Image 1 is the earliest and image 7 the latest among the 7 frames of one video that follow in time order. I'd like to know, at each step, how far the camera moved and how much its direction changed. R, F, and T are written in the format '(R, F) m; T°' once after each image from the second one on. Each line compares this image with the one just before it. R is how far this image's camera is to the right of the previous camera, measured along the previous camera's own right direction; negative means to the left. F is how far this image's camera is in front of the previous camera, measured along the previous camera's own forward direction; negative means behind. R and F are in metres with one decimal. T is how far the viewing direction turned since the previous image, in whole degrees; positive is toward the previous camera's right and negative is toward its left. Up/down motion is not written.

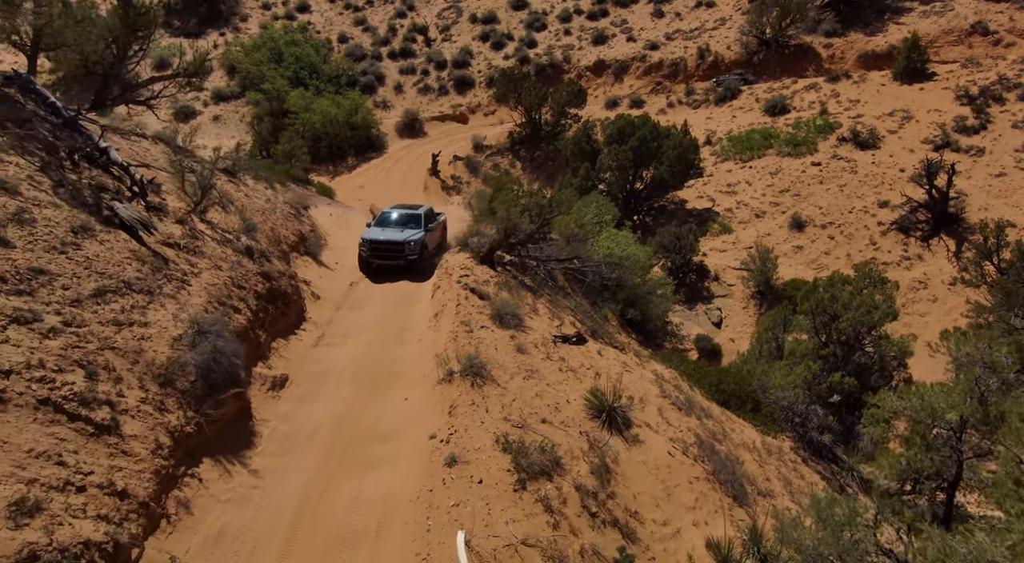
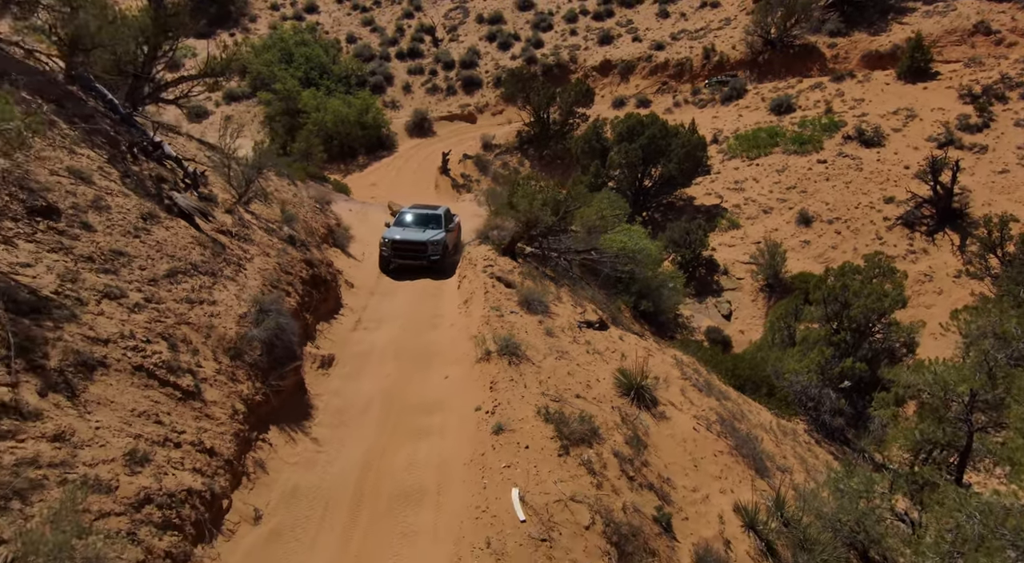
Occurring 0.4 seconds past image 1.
(-0.6, -0.7) m; 0°
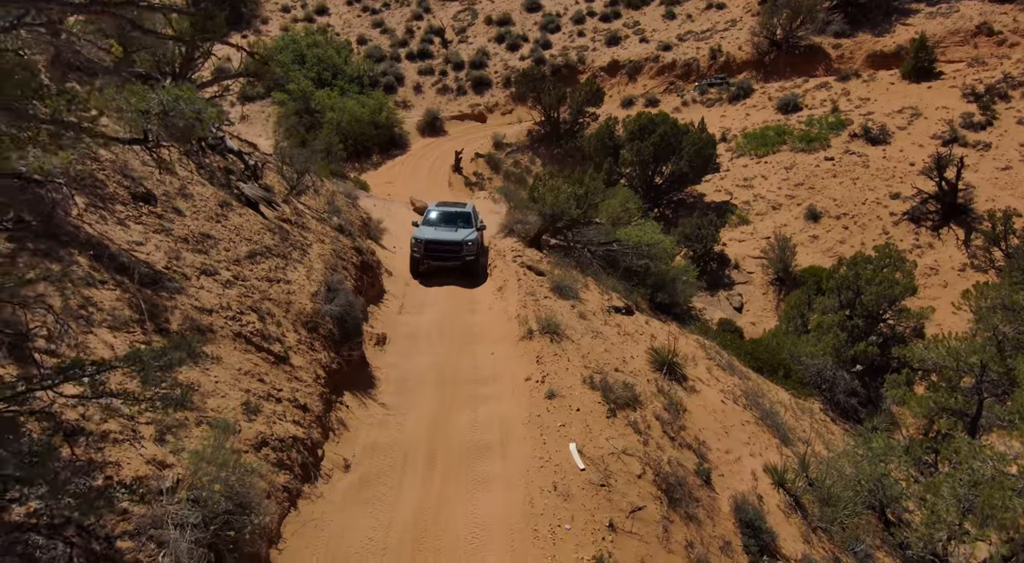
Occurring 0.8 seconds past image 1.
(-0.7, -0.9) m; 0°
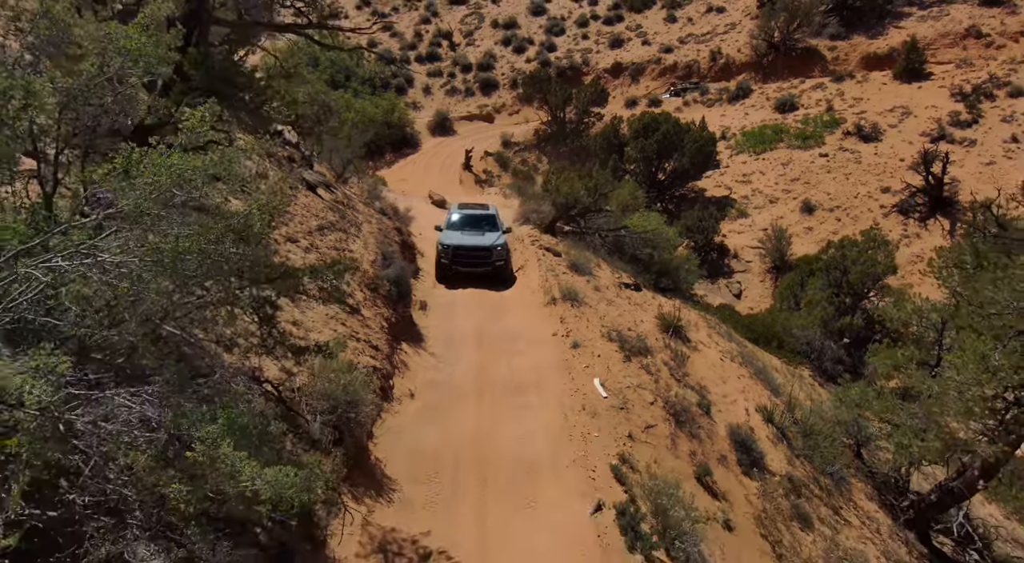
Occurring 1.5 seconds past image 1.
(-0.5, -1.8) m; 0°
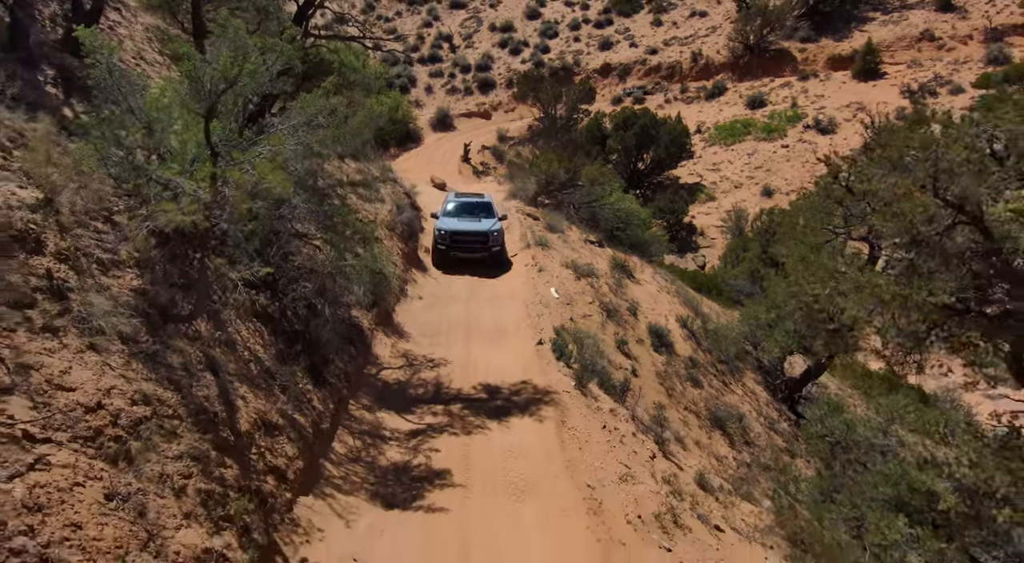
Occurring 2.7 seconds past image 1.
(+0.5, -4.1) m; 0°
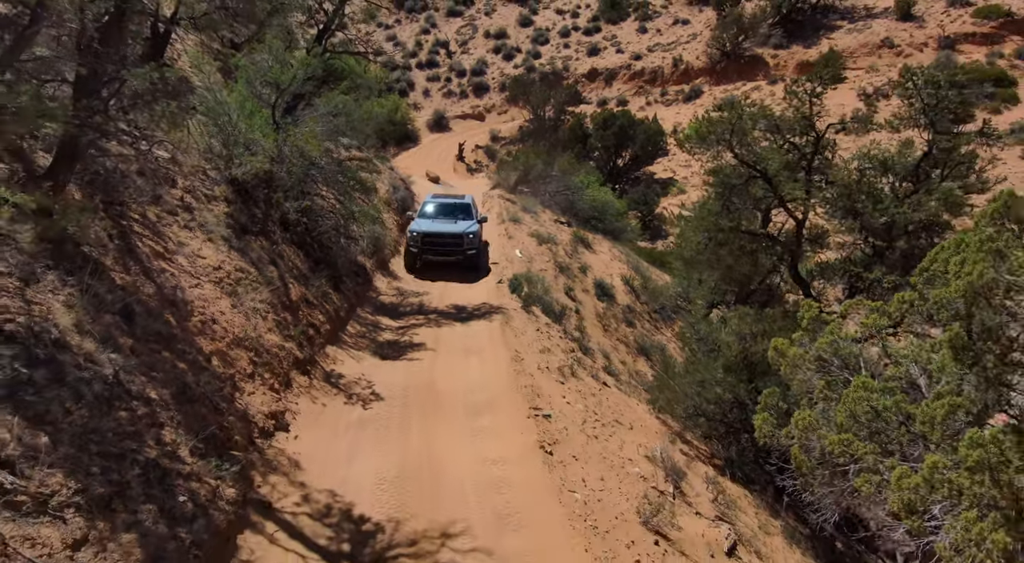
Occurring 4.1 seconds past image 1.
(+0.7, -3.6) m; 0°
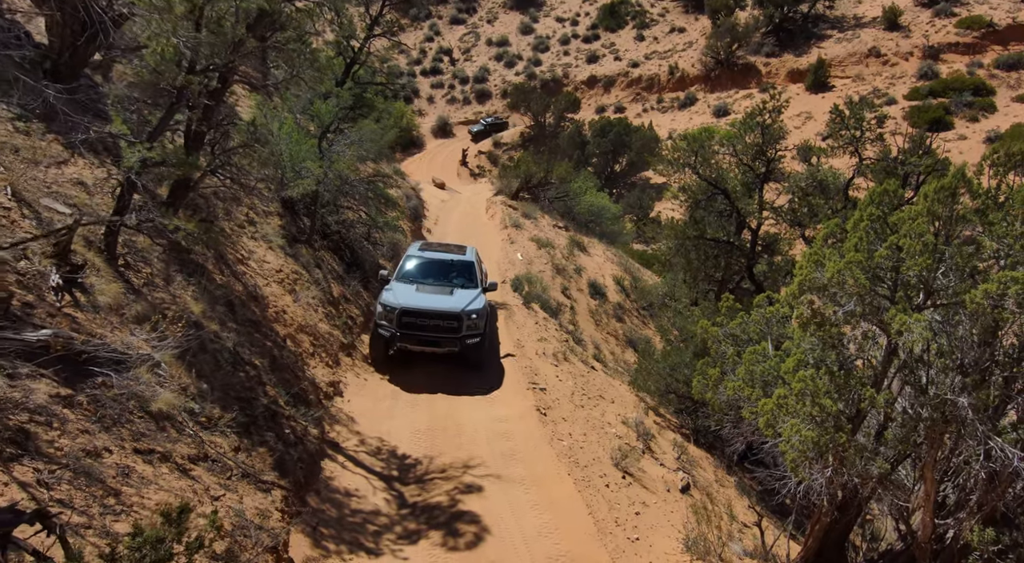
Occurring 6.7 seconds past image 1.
(0.0, -2.0) m; 0°
